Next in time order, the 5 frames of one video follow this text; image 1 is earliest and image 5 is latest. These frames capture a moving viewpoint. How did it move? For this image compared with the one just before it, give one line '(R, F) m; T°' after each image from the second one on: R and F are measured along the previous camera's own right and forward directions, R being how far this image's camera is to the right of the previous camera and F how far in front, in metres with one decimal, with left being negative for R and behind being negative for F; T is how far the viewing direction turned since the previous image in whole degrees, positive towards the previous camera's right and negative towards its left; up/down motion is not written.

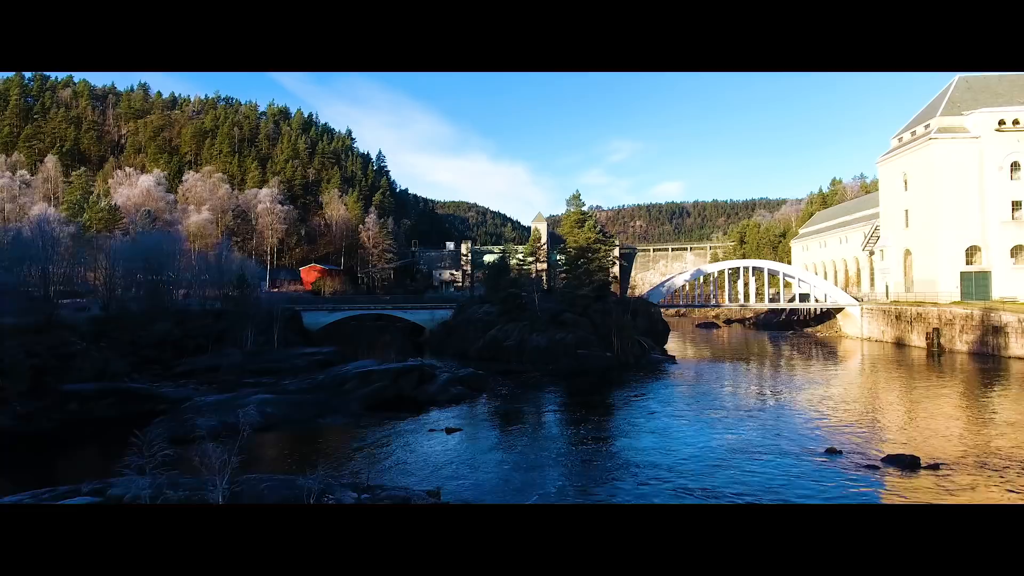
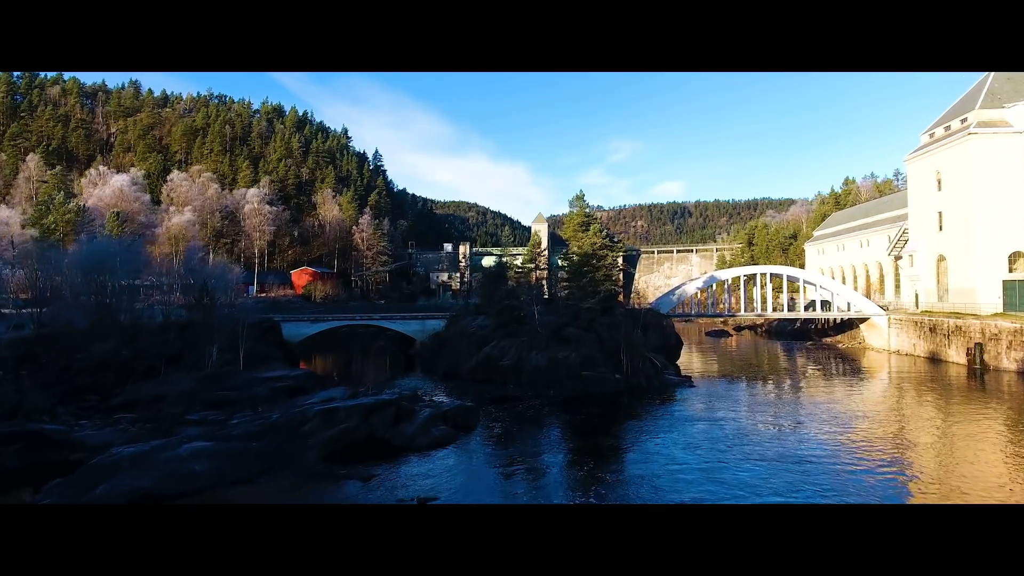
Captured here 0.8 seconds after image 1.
(+0.1, +2.4) m; 0°
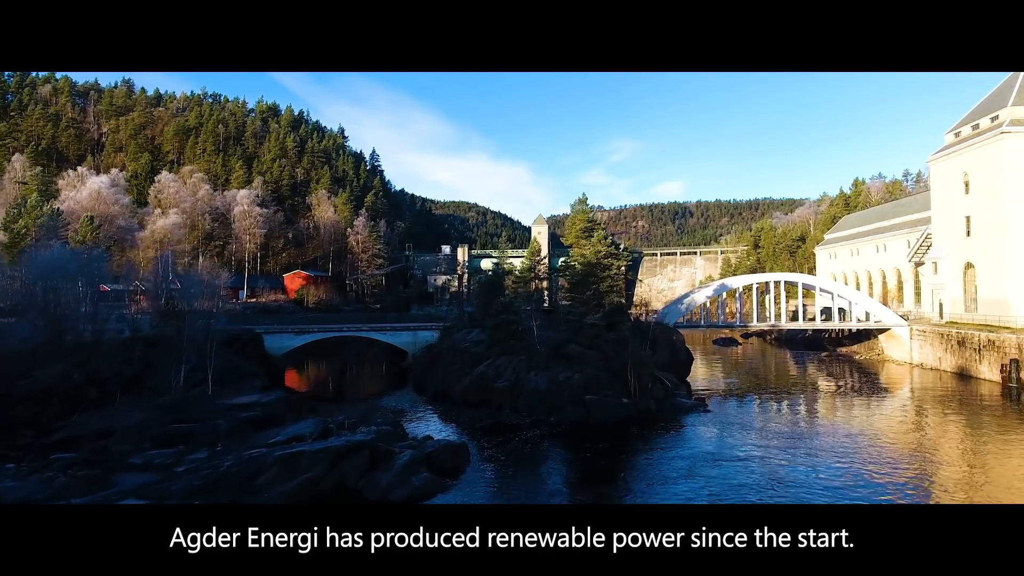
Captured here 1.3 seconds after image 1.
(+0.1, +1.7) m; 0°
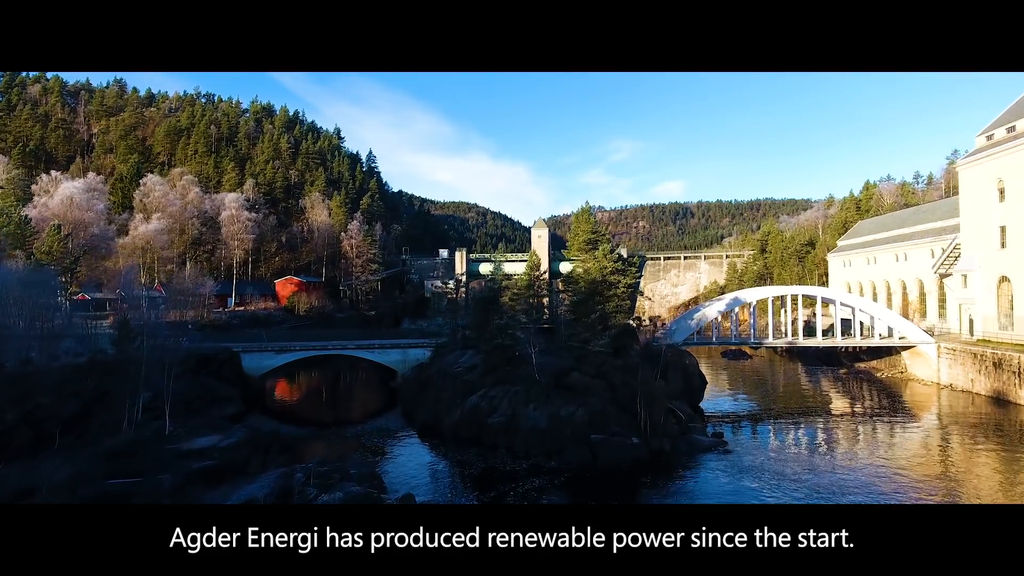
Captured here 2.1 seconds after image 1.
(+0.1, +1.9) m; 0°
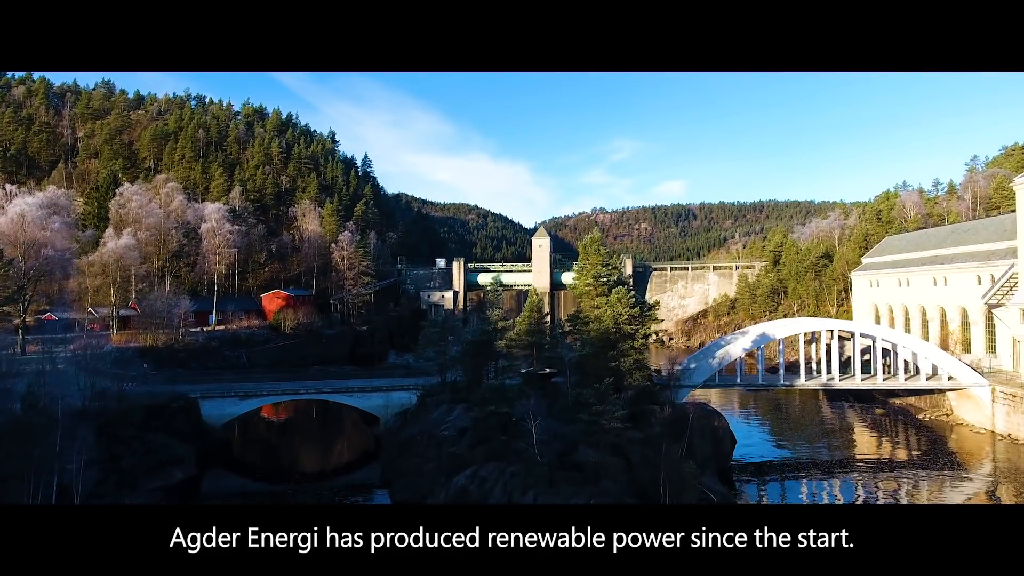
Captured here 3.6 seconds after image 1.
(+0.1, +3.0) m; 0°
